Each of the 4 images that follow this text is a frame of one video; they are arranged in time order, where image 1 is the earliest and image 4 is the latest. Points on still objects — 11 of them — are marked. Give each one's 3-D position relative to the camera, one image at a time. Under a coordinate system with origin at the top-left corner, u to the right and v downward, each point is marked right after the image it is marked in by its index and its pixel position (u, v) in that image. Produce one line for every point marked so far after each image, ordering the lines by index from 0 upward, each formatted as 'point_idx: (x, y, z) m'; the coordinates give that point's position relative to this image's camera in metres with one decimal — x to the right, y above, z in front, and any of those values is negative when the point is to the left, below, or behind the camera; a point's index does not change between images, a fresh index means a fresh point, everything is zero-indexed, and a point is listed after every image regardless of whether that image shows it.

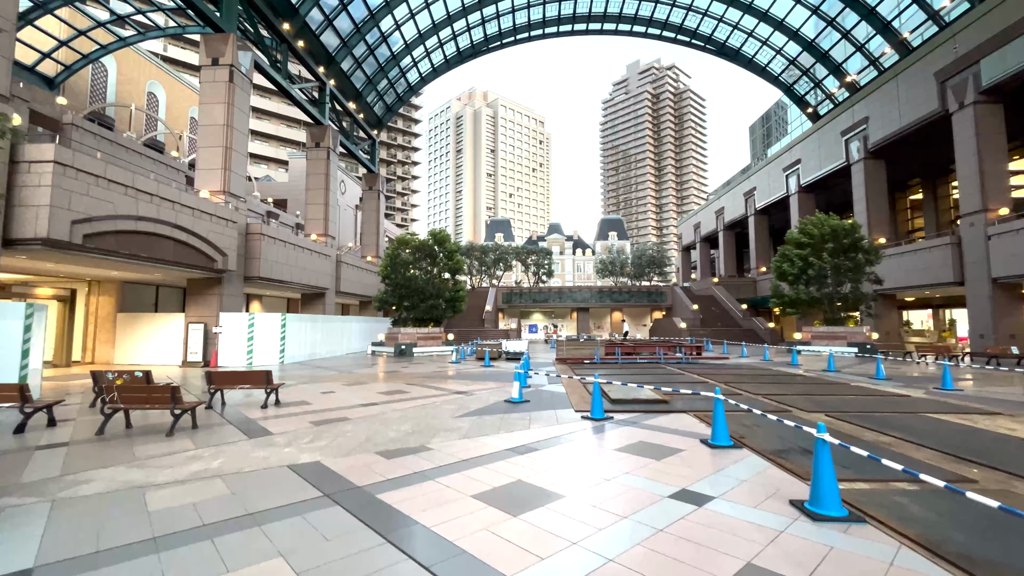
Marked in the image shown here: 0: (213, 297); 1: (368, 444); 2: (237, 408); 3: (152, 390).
0: (-12.9, -0.4, +19.7) m
1: (-2.0, -2.2, +6.4) m
2: (-5.6, -2.5, +9.3) m
3: (-5.8, -1.6, +7.3) m
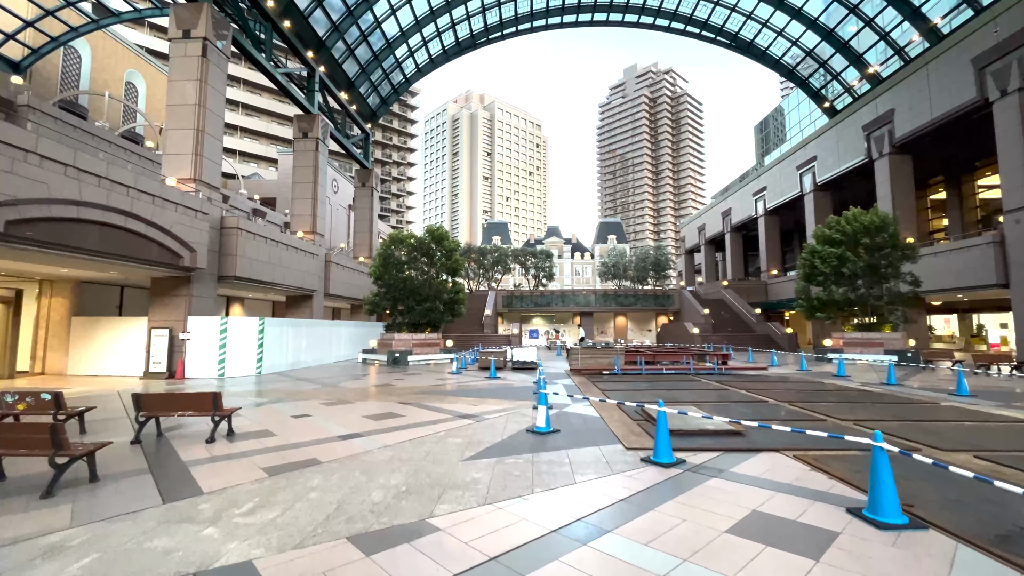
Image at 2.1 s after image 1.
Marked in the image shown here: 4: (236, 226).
0: (-12.6, -0.4, +17.3) m
1: (-1.6, -2.1, +4.1) m
2: (-5.2, -2.4, +7.0) m
3: (-5.3, -1.5, +5.0) m
4: (-11.5, +2.6, +19.1) m
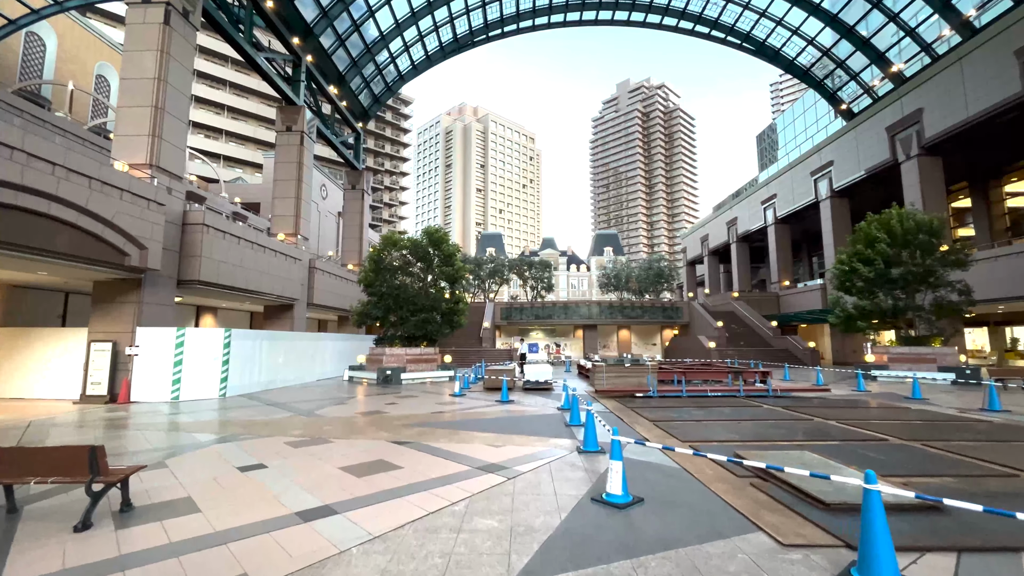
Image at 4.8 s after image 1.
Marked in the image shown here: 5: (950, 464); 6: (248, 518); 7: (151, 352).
0: (-12.1, -0.6, +14.4) m
1: (-0.9, -1.9, +1.4) m
2: (-4.5, -2.3, +4.2) m
3: (-4.6, -1.3, +2.2) m
4: (-11.1, +2.4, +16.3) m
5: (+5.9, -2.4, +6.2) m
6: (-2.7, -2.3, +4.6) m
7: (-11.0, -2.0, +14.0) m
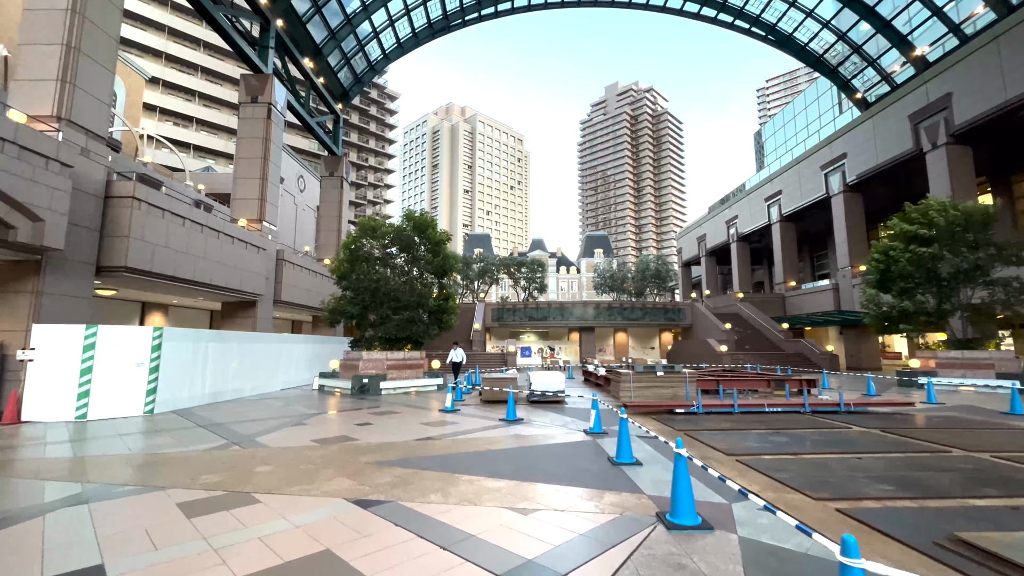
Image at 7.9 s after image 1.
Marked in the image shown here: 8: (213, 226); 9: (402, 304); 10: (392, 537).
0: (-11.9, -0.2, +11.2) m
1: (-0.3, -1.5, -1.5) m
2: (-4.0, -1.9, +1.2) m
3: (-4.1, -0.9, -0.8) m
4: (-11.0, +2.7, +13.1) m
5: (+6.3, -2.1, +3.5) m
6: (-2.2, -1.9, +1.7) m
7: (-10.8, -1.6, +10.7) m
8: (-11.2, +2.3, +17.0) m
9: (-4.4, -0.6, +18.7) m
10: (-1.1, -2.2, +4.1) m
